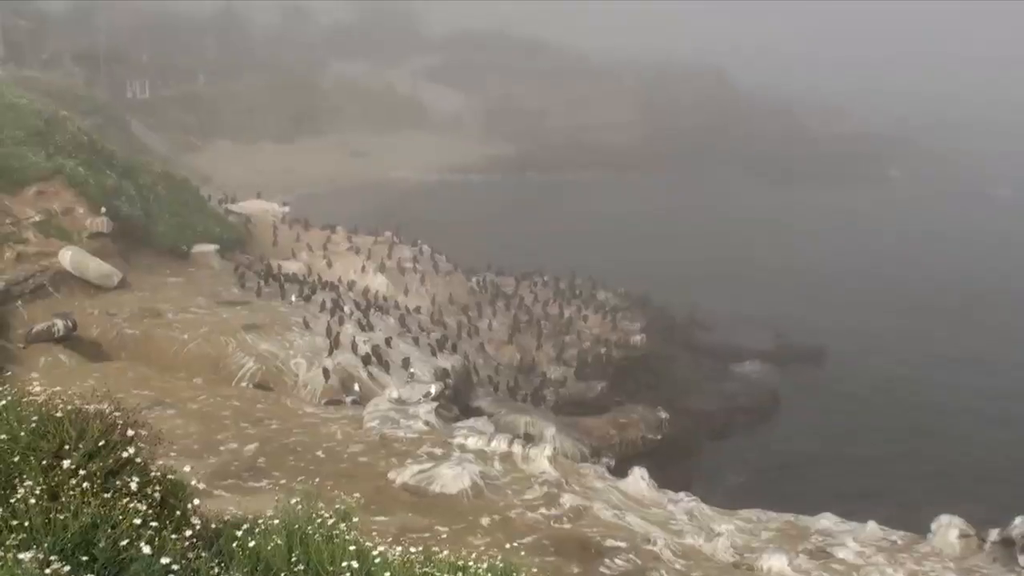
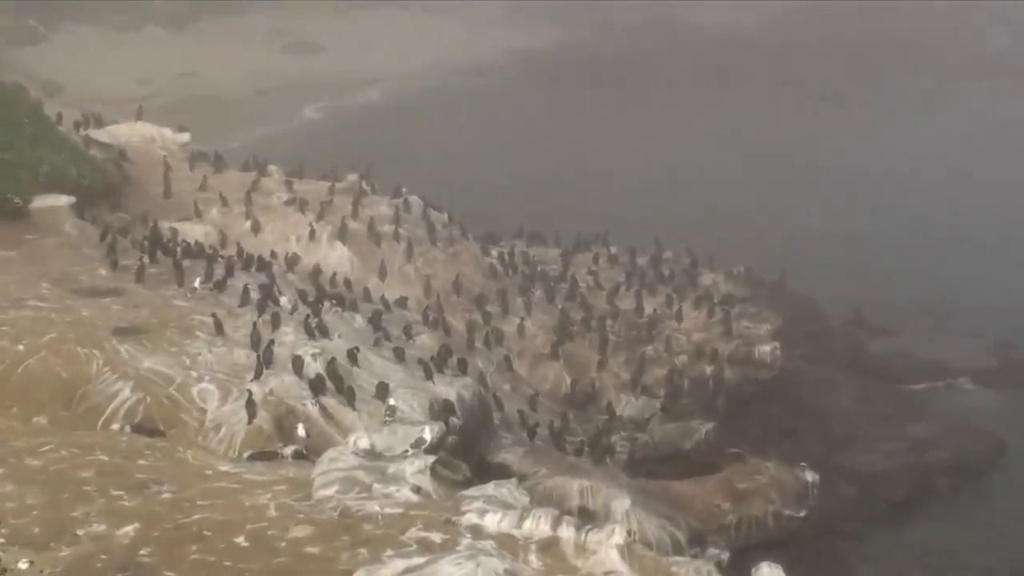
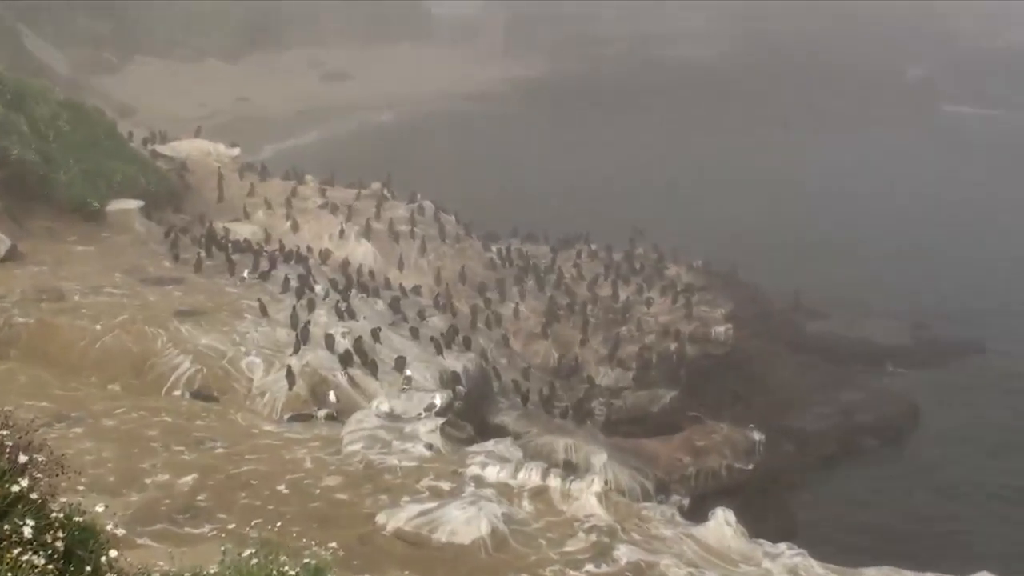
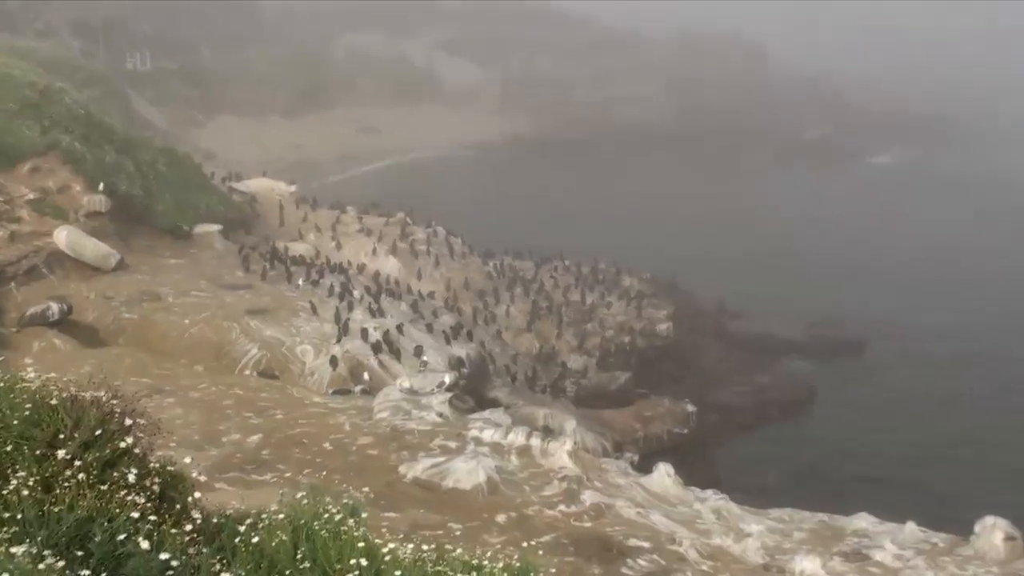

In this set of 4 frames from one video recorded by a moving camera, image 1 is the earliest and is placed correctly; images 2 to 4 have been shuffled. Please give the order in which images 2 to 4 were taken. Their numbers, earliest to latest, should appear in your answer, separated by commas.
4, 3, 2
